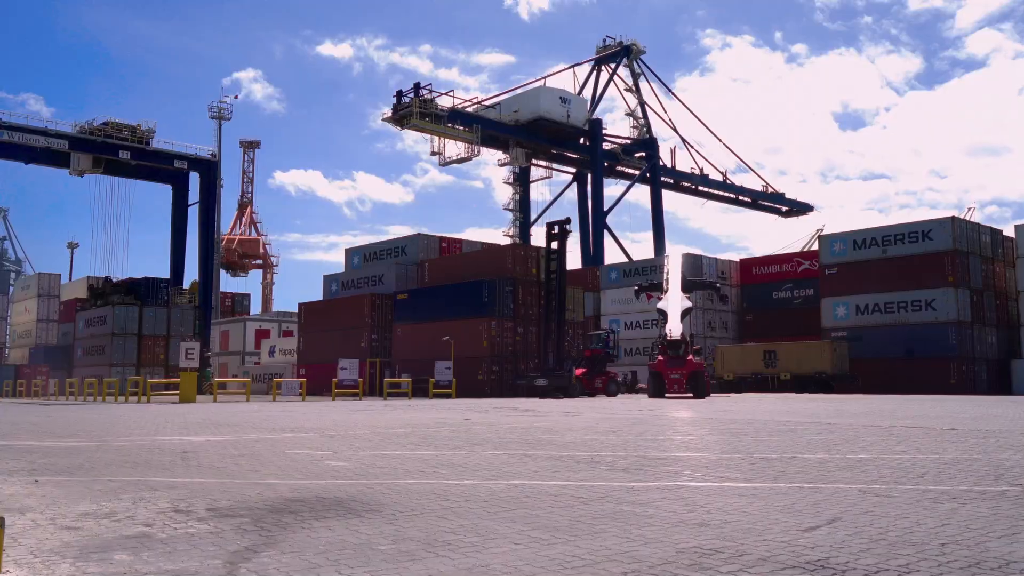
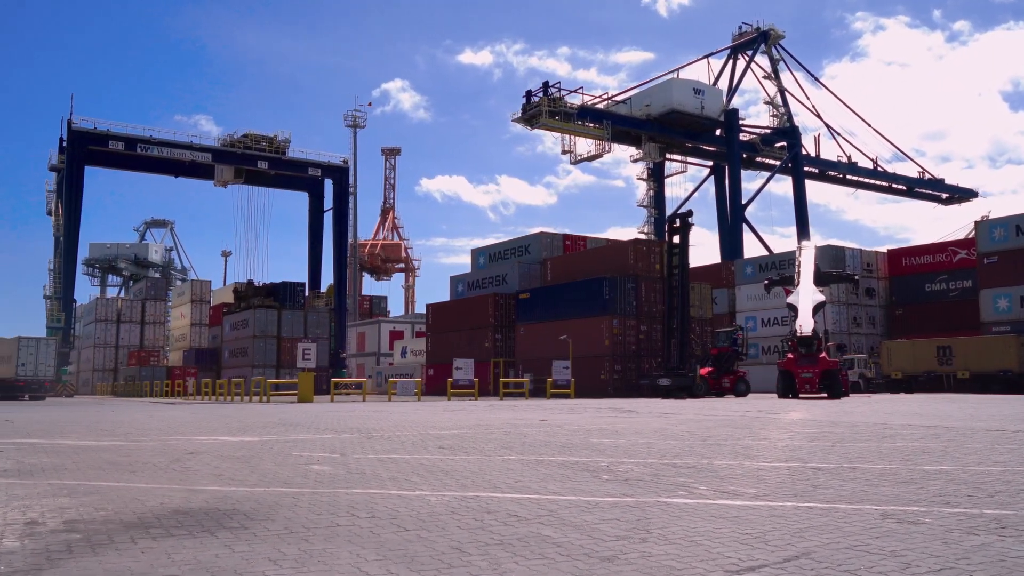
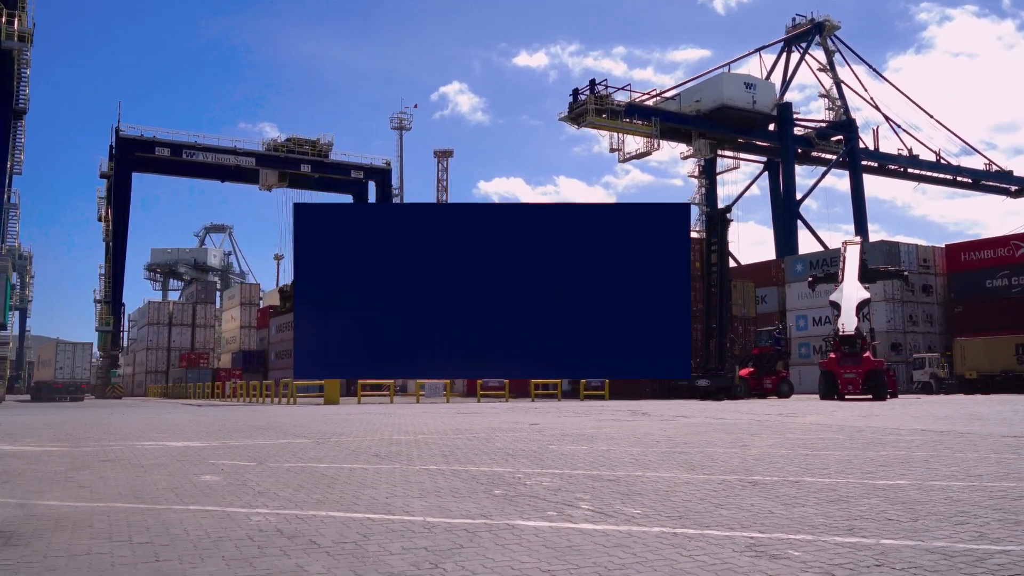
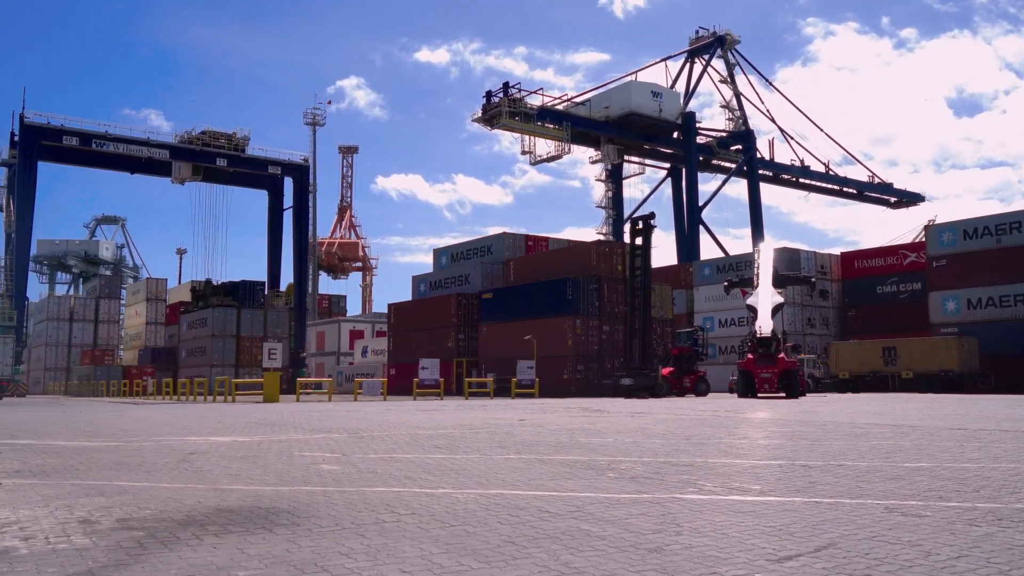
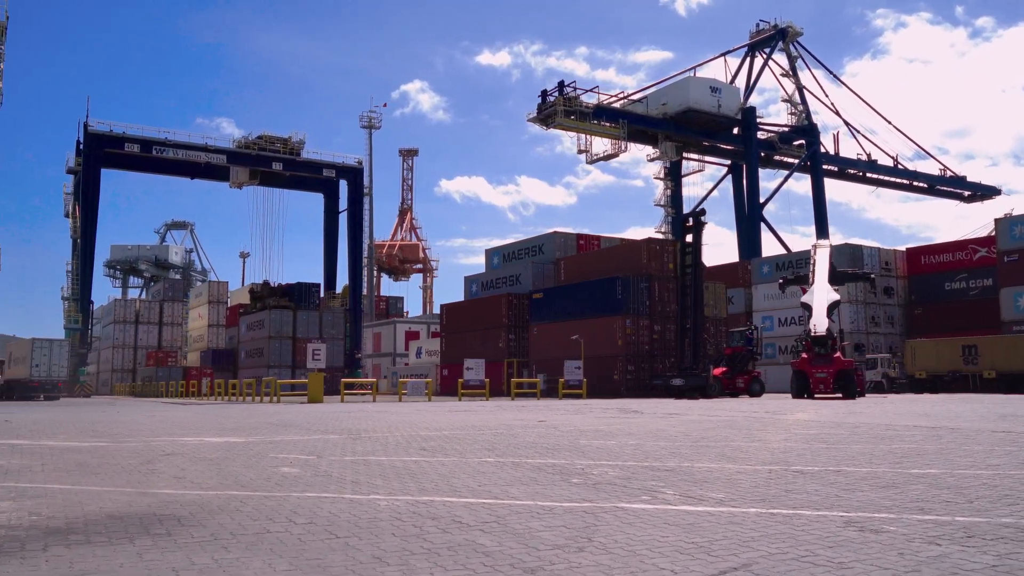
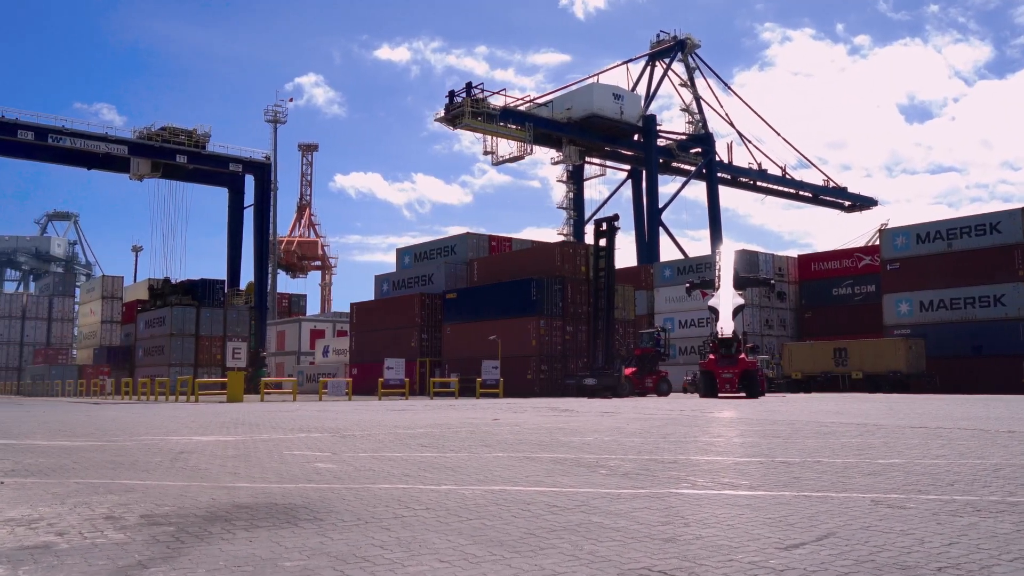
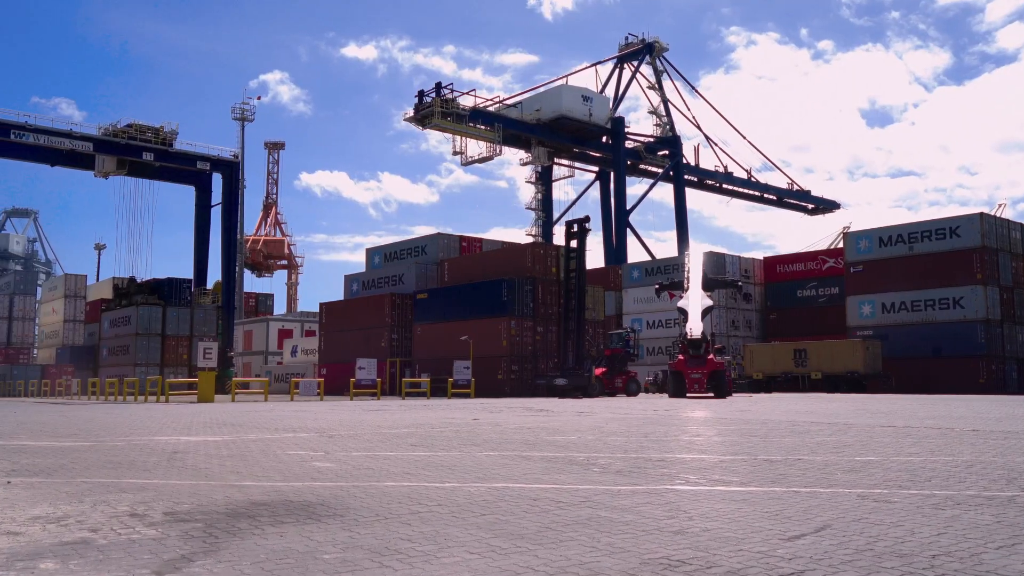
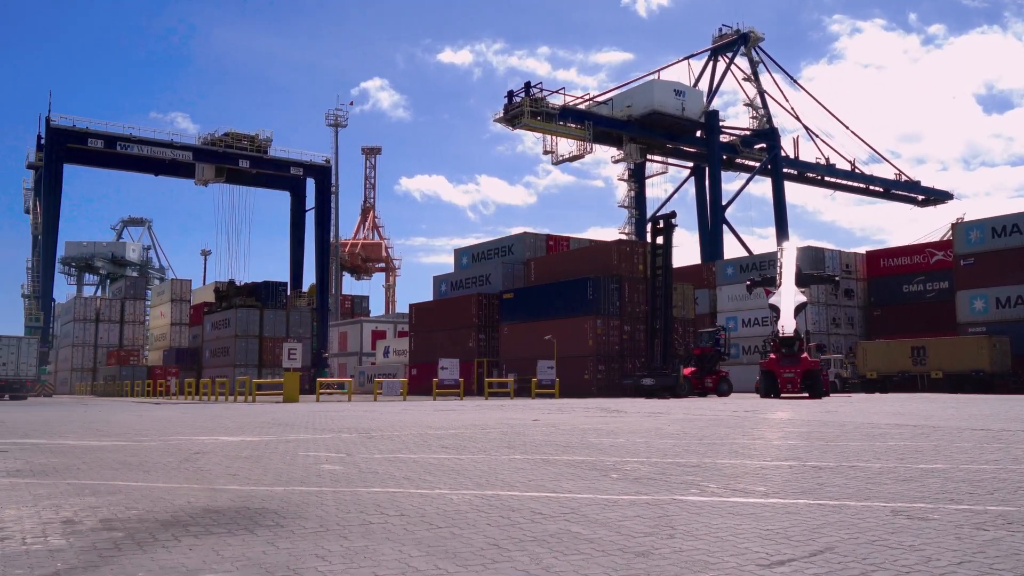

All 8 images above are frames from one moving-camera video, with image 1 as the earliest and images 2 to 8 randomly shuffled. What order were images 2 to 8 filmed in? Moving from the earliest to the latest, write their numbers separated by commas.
7, 6, 4, 8, 2, 5, 3
